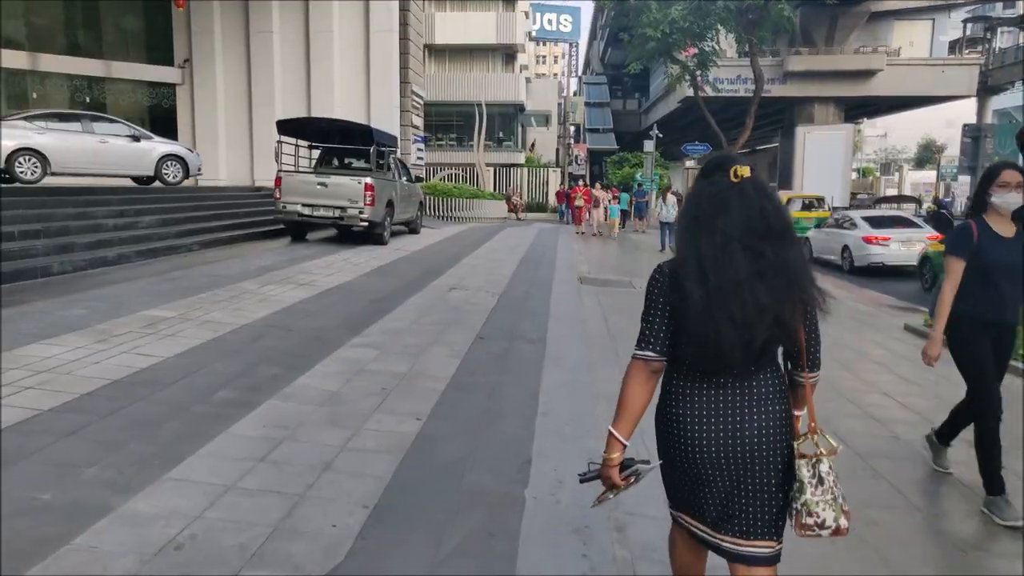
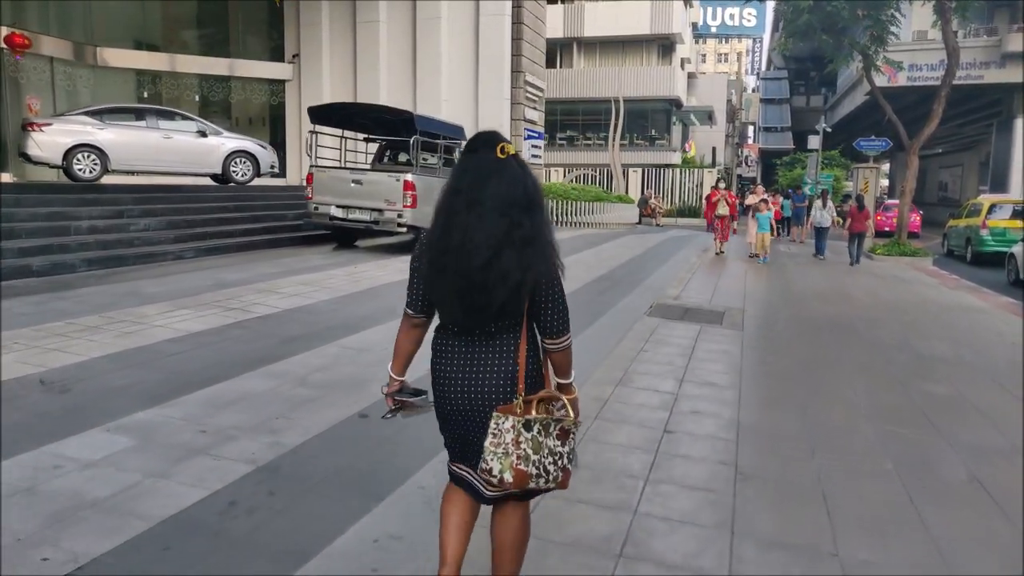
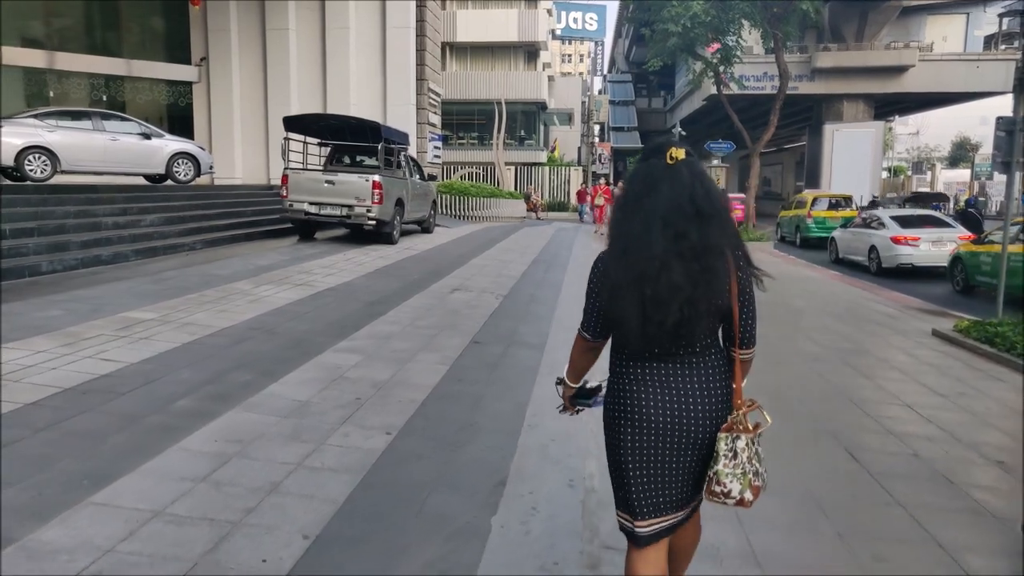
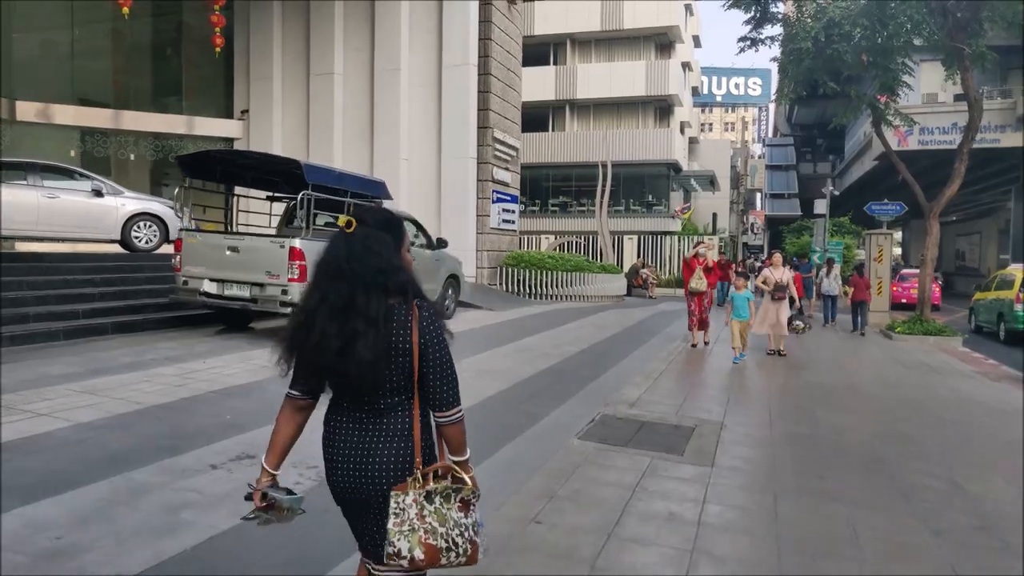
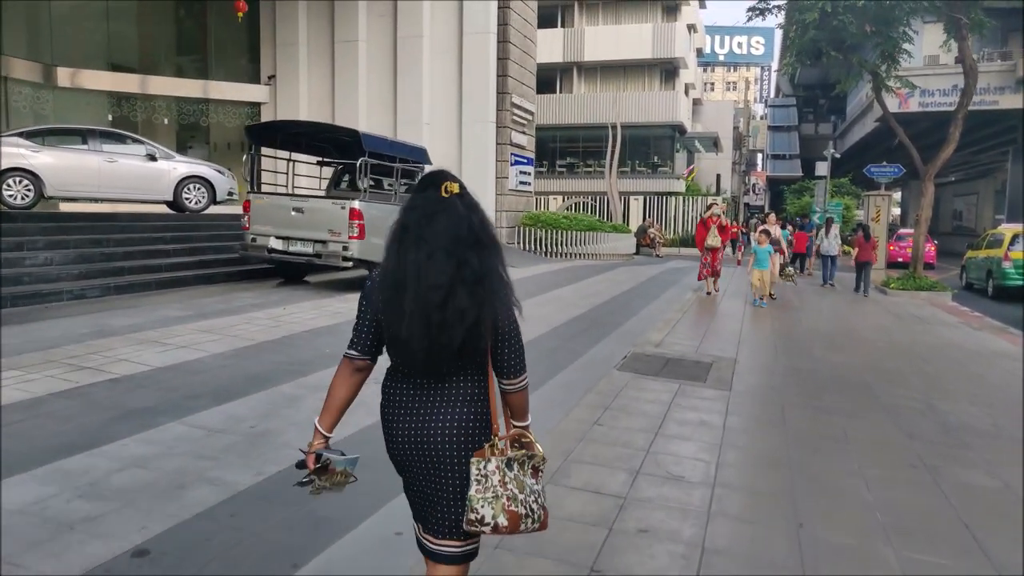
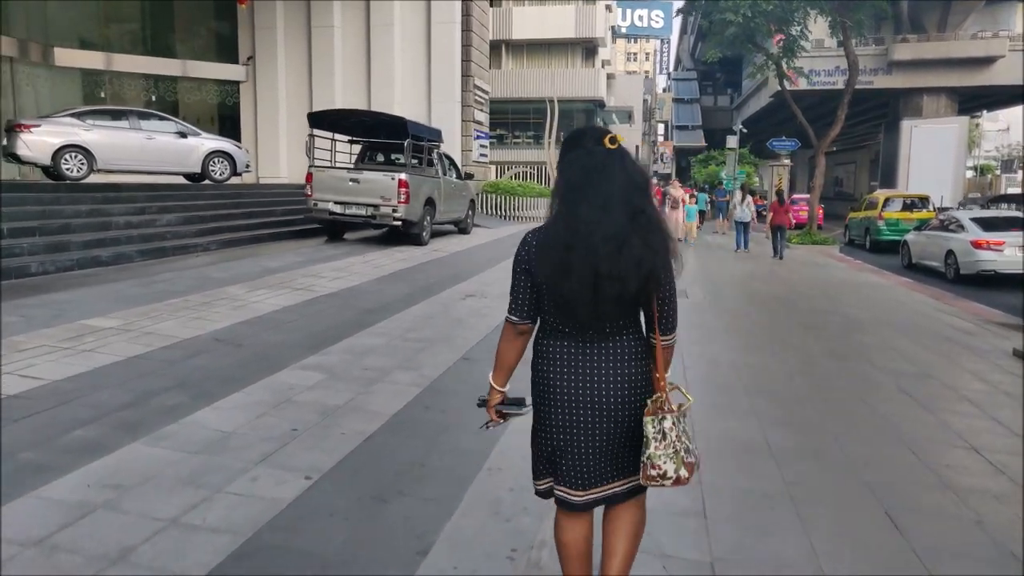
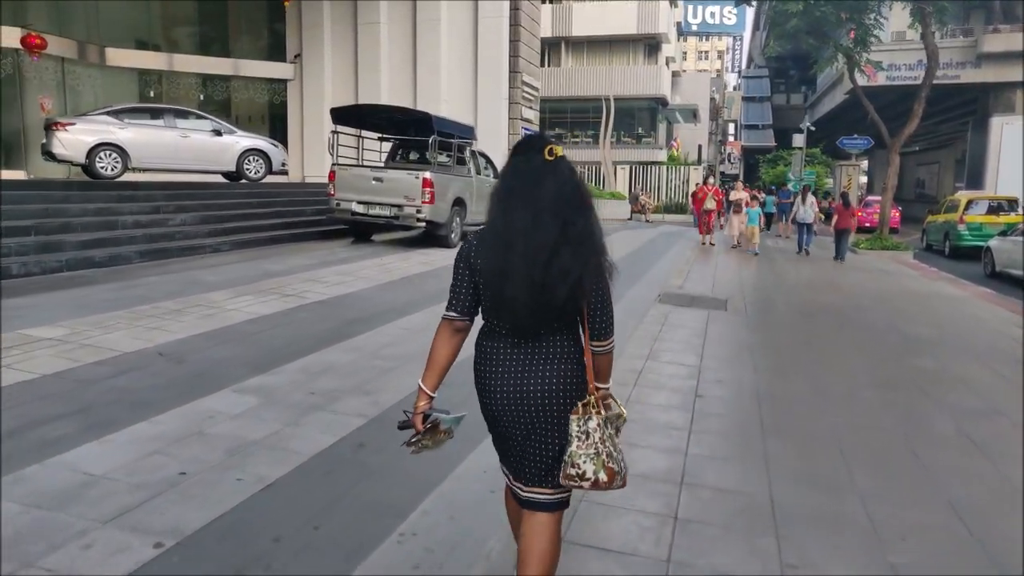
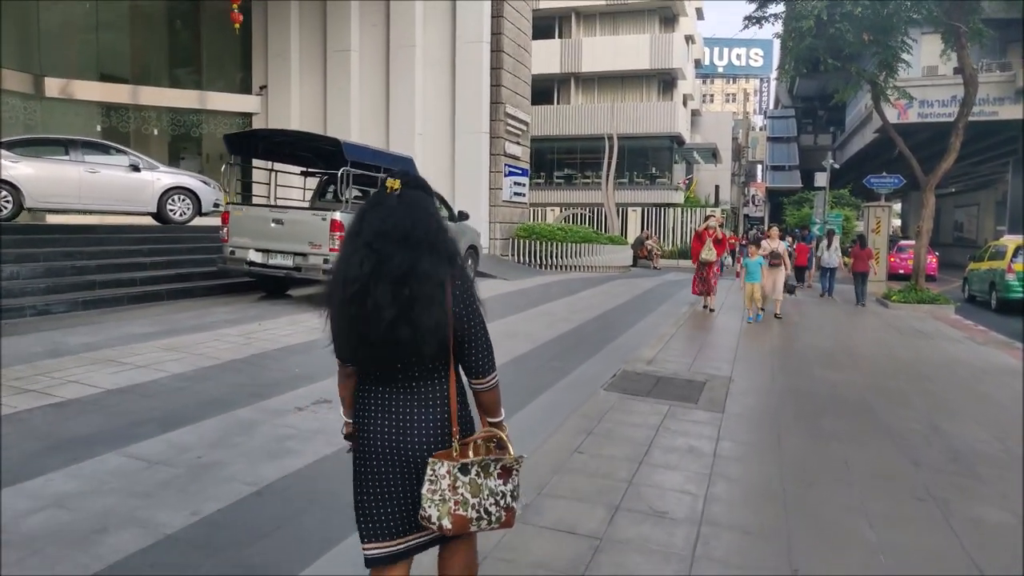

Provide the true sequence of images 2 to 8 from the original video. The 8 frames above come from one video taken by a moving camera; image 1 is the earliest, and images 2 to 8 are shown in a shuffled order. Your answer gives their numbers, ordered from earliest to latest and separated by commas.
3, 6, 7, 2, 5, 8, 4
